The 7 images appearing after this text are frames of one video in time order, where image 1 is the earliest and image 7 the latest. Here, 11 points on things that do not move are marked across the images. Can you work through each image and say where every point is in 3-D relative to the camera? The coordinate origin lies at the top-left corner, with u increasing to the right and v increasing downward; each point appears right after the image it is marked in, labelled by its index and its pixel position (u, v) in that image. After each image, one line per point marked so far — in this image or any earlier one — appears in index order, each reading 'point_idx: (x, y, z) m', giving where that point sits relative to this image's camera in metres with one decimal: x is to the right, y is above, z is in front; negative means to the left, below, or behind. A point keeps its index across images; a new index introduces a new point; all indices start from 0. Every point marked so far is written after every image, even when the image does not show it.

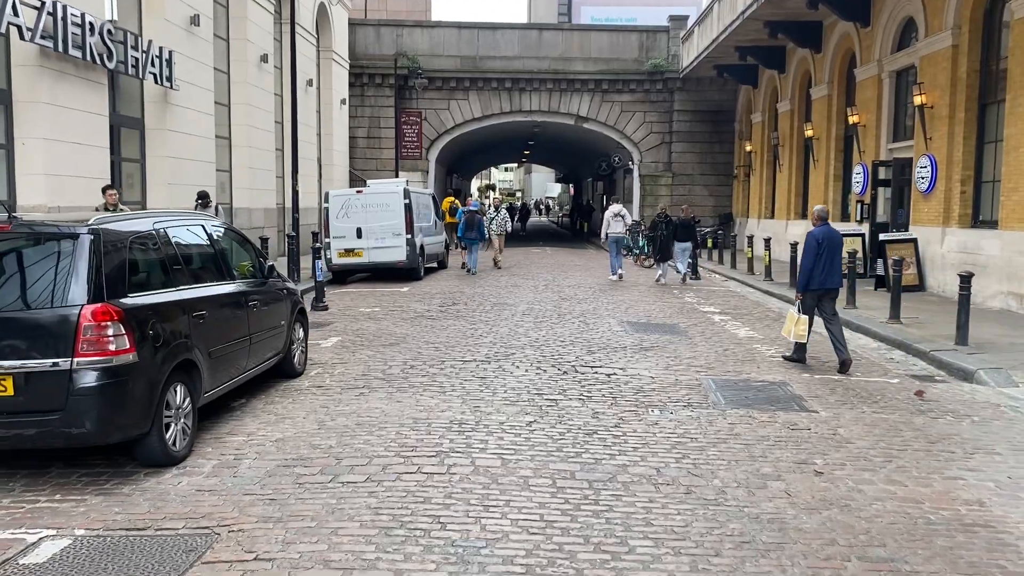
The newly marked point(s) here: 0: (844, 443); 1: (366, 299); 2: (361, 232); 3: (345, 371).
0: (+2.5, -1.2, +6.6) m
1: (-2.6, -0.2, +15.4) m
2: (-3.1, +1.2, +18.0) m
3: (-1.7, -0.8, +8.8) m
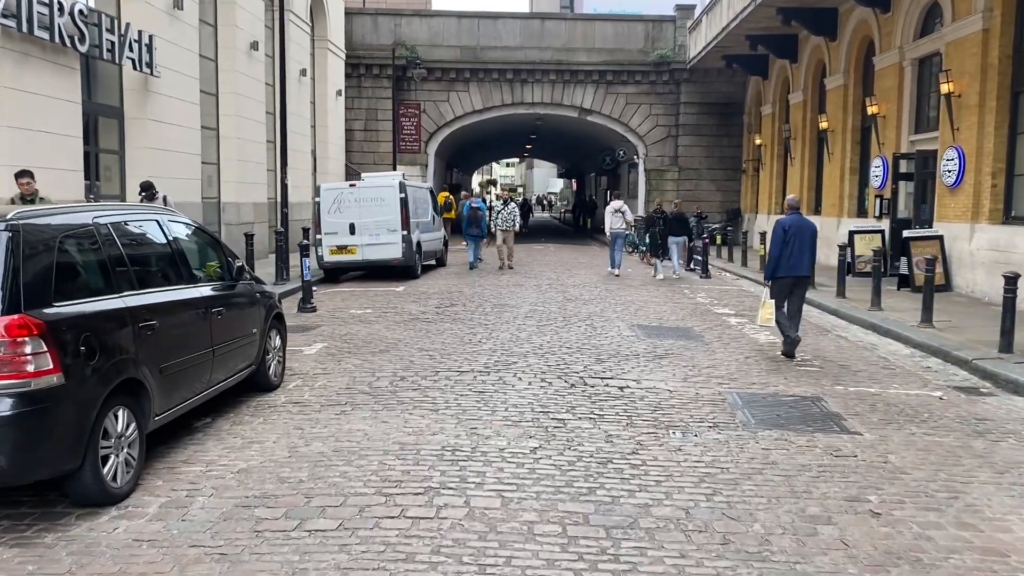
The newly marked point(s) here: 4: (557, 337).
0: (+2.5, -1.2, +5.7) m
1: (-2.5, -0.2, +14.5) m
2: (-3.1, +1.2, +17.1) m
3: (-1.7, -0.9, +7.9) m
4: (+0.5, -0.6, +10.4) m
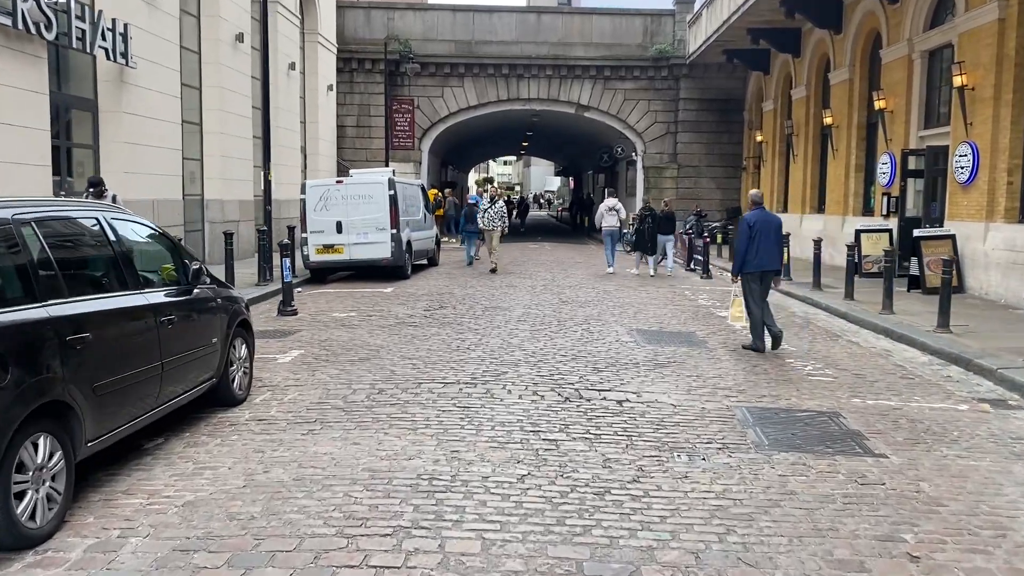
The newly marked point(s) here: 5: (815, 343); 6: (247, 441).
0: (+2.4, -1.2, +5.0) m
1: (-2.6, -0.2, +13.8) m
2: (-3.2, +1.2, +16.4) m
3: (-1.8, -0.9, +7.2) m
4: (+0.4, -0.6, +9.8) m
5: (+3.7, -0.7, +10.9) m
6: (-1.8, -1.0, +6.0) m
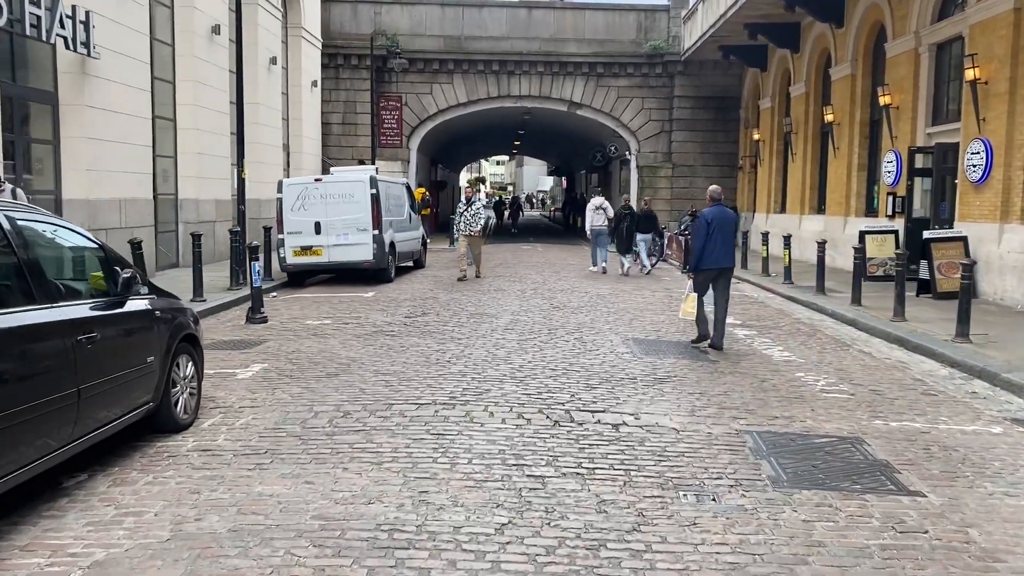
0: (+2.3, -1.3, +4.2) m
1: (-2.8, -0.3, +13.0) m
2: (-3.4, +1.1, +15.6) m
3: (-1.9, -1.0, +6.4) m
4: (+0.3, -0.7, +8.9) m
5: (+3.6, -0.8, +10.1) m
6: (-1.9, -1.1, +5.2) m
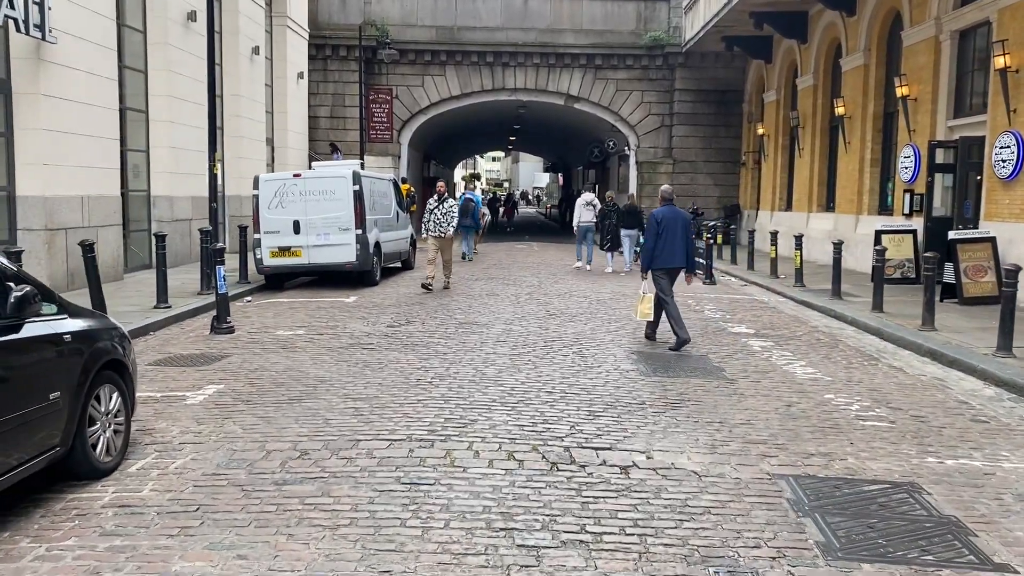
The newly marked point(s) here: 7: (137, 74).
0: (+2.2, -1.4, +3.2) m
1: (-2.9, -0.3, +11.9) m
2: (-3.5, +1.0, +14.5) m
3: (-2.0, -1.1, +5.3) m
4: (+0.2, -0.8, +7.9) m
5: (+3.5, -0.8, +9.1) m
6: (-2.0, -1.2, +4.1) m
7: (-7.0, +4.0, +16.5) m
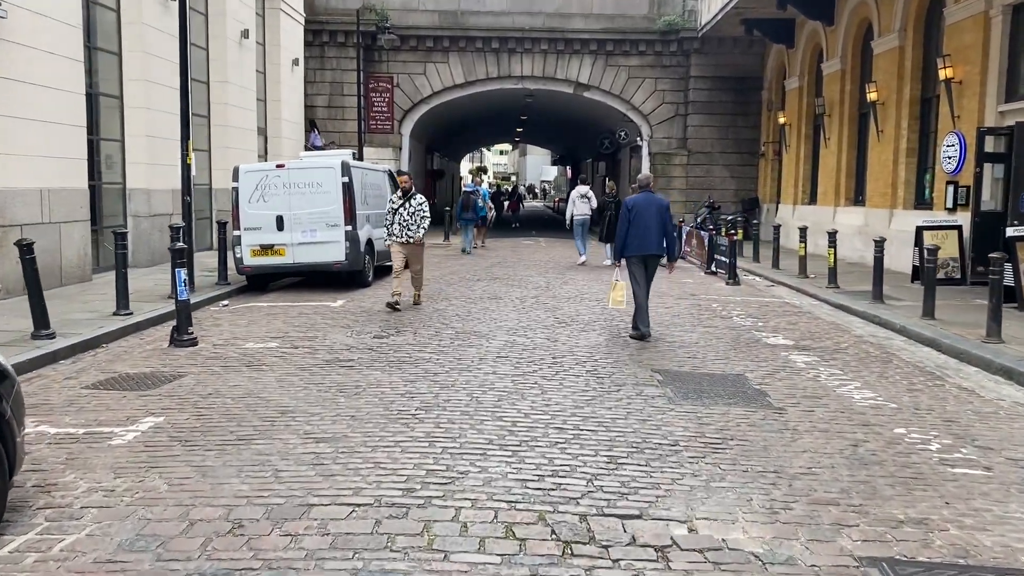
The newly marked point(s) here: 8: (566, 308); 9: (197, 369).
0: (+2.2, -1.5, +1.8) m
1: (-2.9, -0.4, +10.6) m
2: (-3.4, +1.0, +13.2) m
3: (-2.0, -1.2, +4.0) m
4: (+0.2, -0.9, +6.6) m
5: (+3.5, -0.9, +7.7) m
6: (-2.0, -1.3, +2.8) m
7: (-6.9, +4.0, +15.2) m
8: (+0.7, -0.3, +11.4) m
9: (-2.8, -0.7, +7.9) m
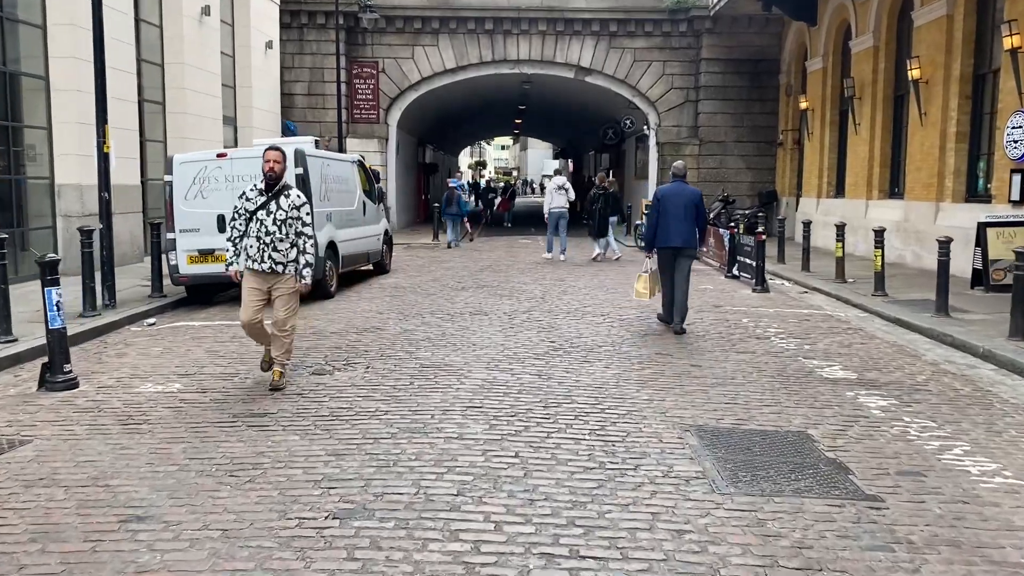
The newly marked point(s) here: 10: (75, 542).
0: (+2.0, -1.7, -0.3) m
1: (-3.0, -0.6, +8.4) m
2: (-3.6, +0.8, +11.0) m
3: (-2.1, -1.4, +1.8) m
4: (0.0, -1.0, +4.4) m
5: (+3.4, -1.1, +5.5) m
6: (-2.2, -1.5, +0.6) m
7: (-7.1, +3.8, +13.0) m
8: (+0.6, -0.4, +9.2) m
9: (-3.0, -0.9, +5.7) m
10: (-1.9, -1.1, +3.9) m
